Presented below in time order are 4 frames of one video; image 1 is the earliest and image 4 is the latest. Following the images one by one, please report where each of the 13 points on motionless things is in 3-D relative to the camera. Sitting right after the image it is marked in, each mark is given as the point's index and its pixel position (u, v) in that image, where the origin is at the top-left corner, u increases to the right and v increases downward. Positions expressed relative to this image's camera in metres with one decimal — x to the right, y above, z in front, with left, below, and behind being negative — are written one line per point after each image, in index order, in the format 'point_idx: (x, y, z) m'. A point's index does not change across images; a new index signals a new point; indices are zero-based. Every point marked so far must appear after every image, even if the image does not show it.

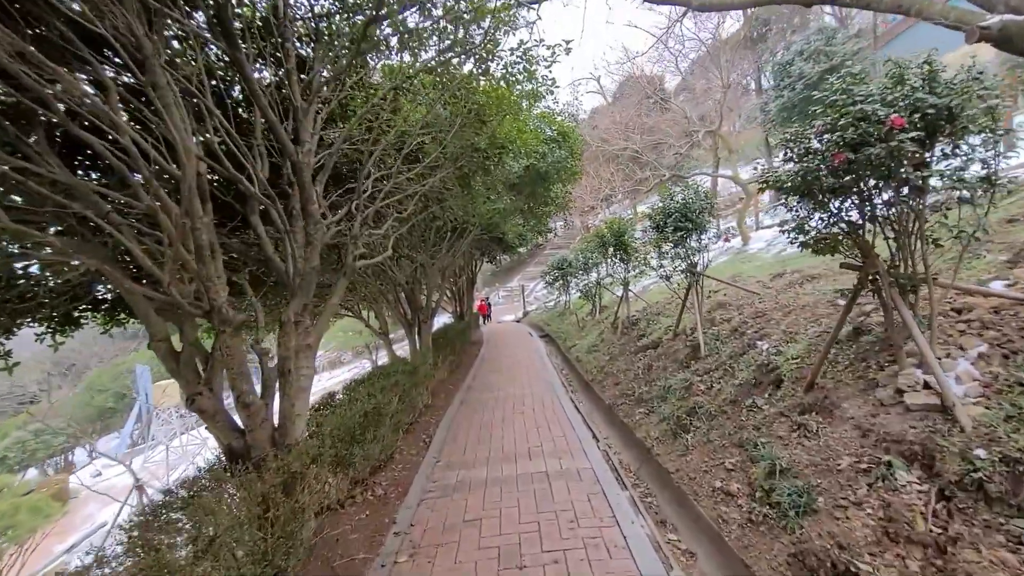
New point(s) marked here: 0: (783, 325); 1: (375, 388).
0: (+2.6, -0.4, +4.7) m
1: (-1.5, -1.1, +5.3) m
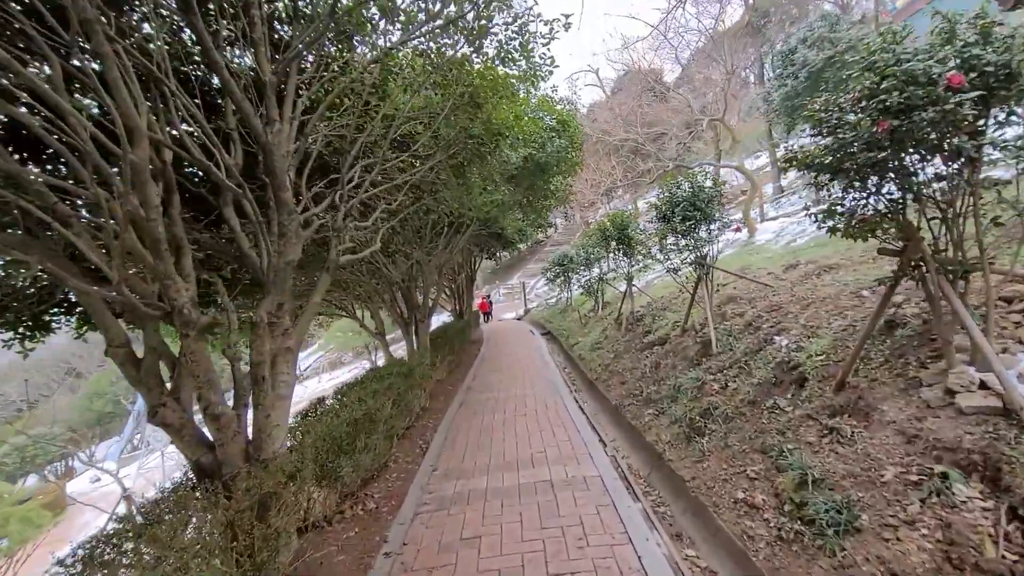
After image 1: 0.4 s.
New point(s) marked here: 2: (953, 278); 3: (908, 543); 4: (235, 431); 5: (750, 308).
0: (+2.6, -0.3, +4.4) m
1: (-1.5, -1.1, +5.0) m
2: (+2.2, +0.1, +2.5) m
3: (+1.6, -1.0, +2.1) m
4: (-1.6, -0.8, +2.8) m
5: (+2.6, -0.2, +5.6) m
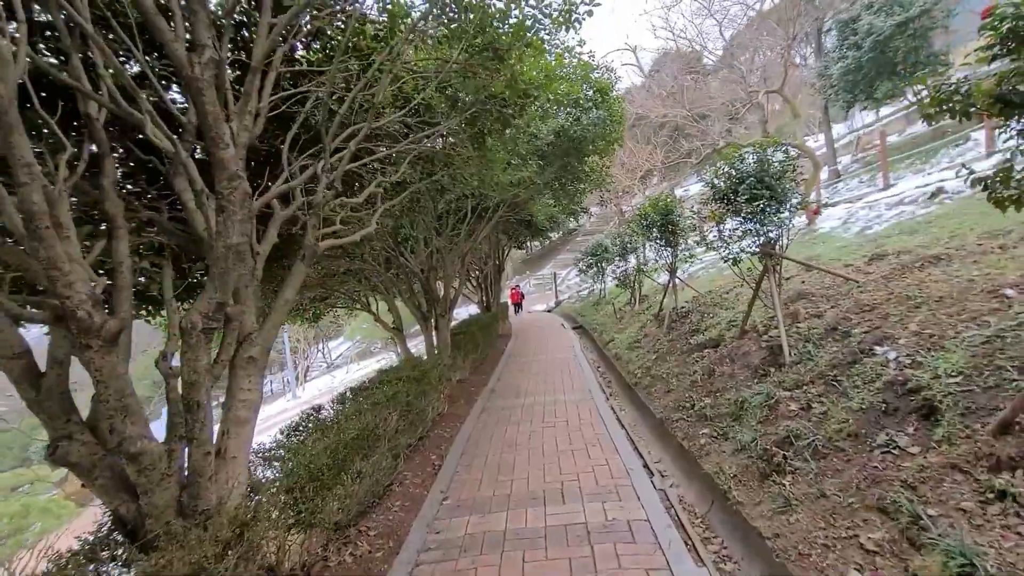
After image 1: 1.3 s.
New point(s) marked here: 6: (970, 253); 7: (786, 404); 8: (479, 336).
0: (+2.8, -0.3, +3.5) m
1: (-1.2, -1.0, +4.3) m
2: (+2.3, 0.0, +1.5) m
3: (+1.7, -1.1, +1.2) m
4: (-1.5, -0.8, +2.1) m
5: (+2.9, -0.2, +4.6) m
6: (+3.8, +0.3, +4.2) m
7: (+2.0, -0.9, +3.7) m
8: (-0.6, -0.9, +9.4) m
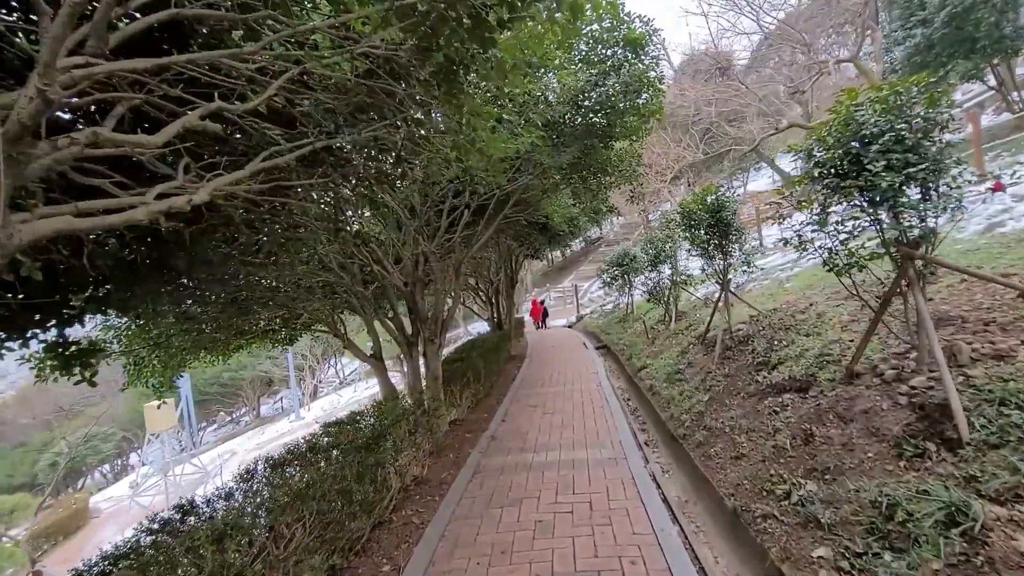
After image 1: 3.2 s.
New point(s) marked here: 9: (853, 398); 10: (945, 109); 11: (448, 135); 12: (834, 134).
0: (+2.7, -0.4, +1.7) m
1: (-1.3, -1.1, +2.7) m
2: (+2.1, 0.0, -0.2) m
3: (+1.5, -1.1, -0.6) m
4: (-1.6, -0.9, +0.5) m
5: (+2.9, -0.3, +2.8) m
6: (+3.8, +0.2, +2.4) m
7: (+1.9, -1.0, +2.0) m
8: (-0.5, -1.2, +7.8) m
9: (+2.3, -0.7, +3.4) m
10: (+2.5, +1.1, +3.0) m
11: (-0.4, +0.9, +3.0) m
12: (+2.1, +1.0, +3.3) m
